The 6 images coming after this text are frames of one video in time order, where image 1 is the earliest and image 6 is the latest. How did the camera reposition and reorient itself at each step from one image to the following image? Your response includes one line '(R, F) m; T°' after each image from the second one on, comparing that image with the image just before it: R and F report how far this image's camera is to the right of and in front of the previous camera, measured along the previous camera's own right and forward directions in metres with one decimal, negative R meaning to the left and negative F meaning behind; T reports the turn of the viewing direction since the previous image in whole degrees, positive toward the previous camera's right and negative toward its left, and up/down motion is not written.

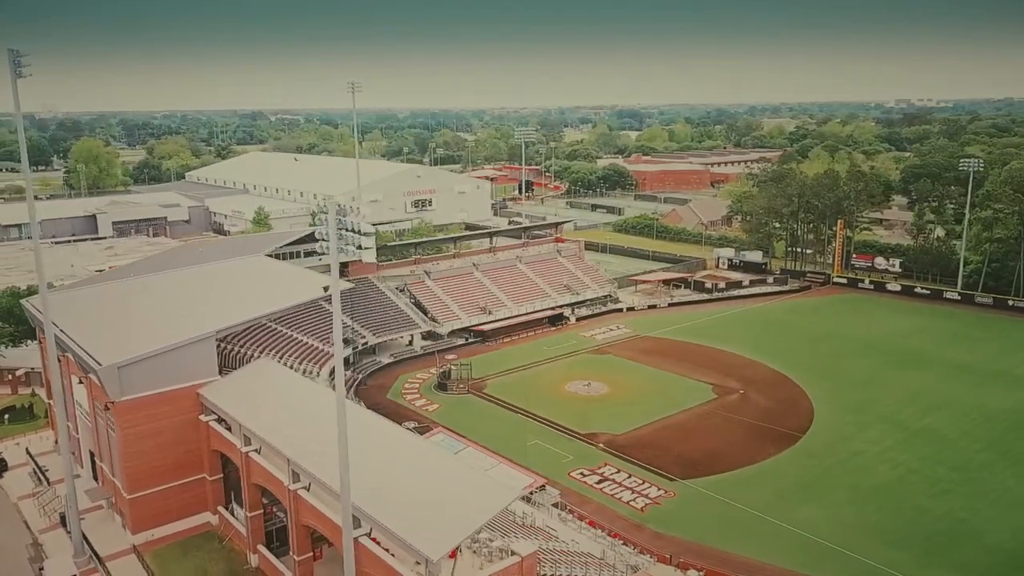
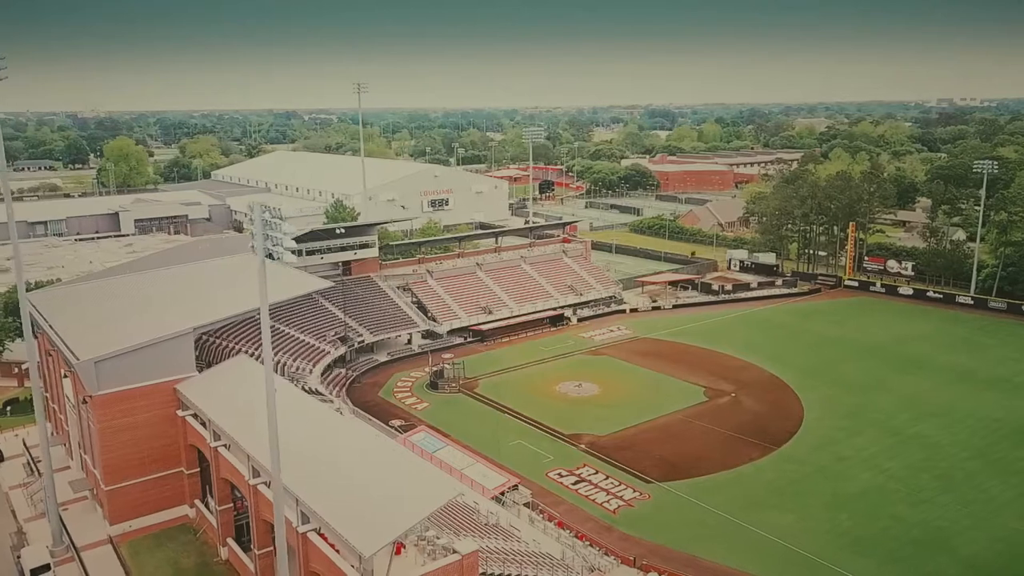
(+1.6, -0.1) m; -2°
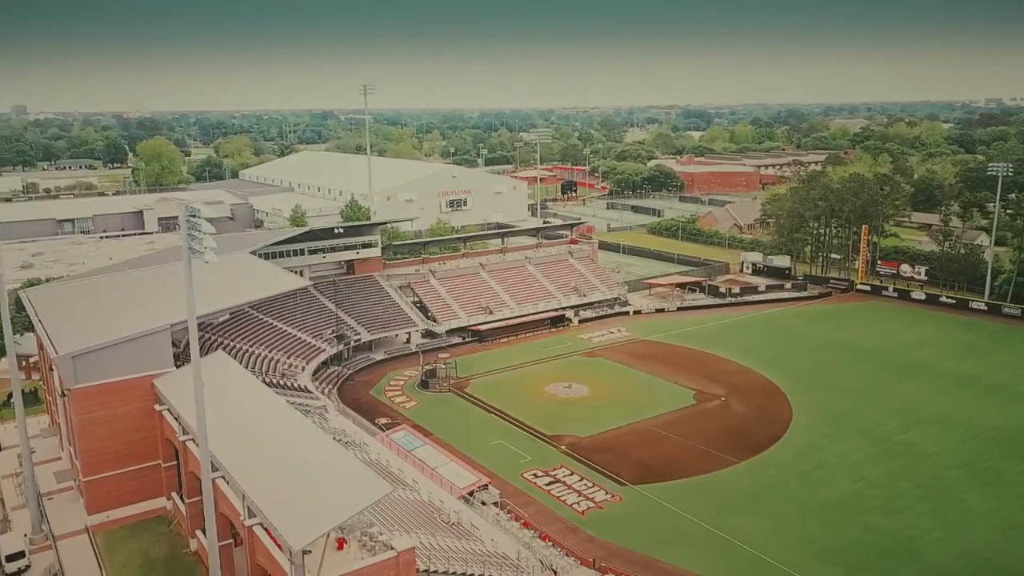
(+1.8, -0.1) m; -2°
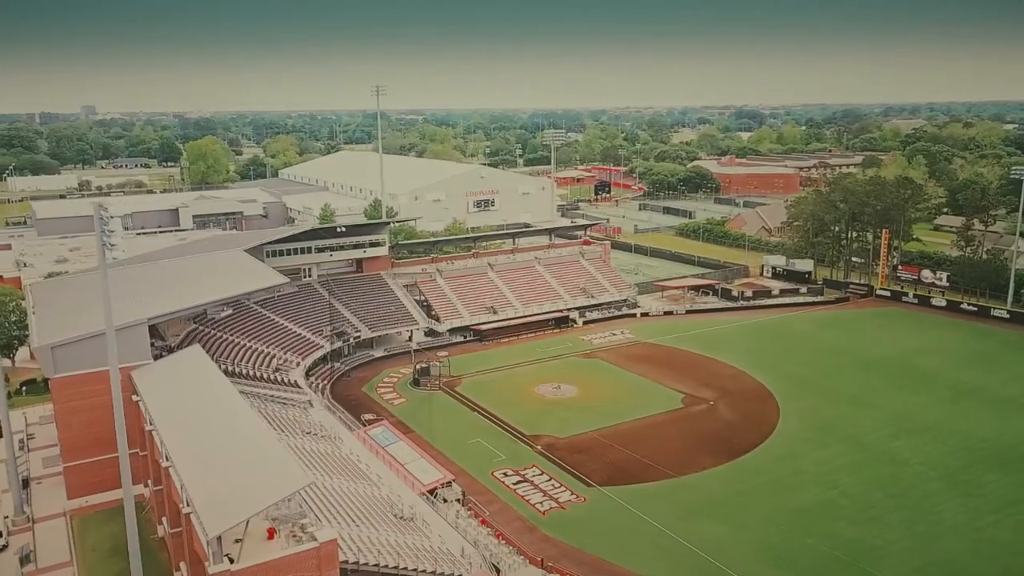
(+2.4, -0.1) m; -3°
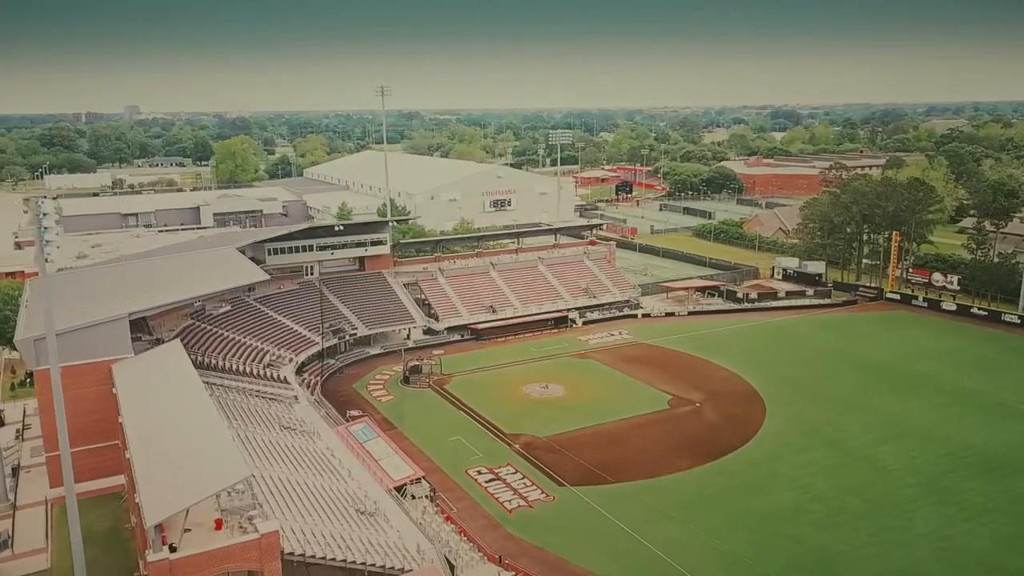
(+1.8, -0.1) m; -2°
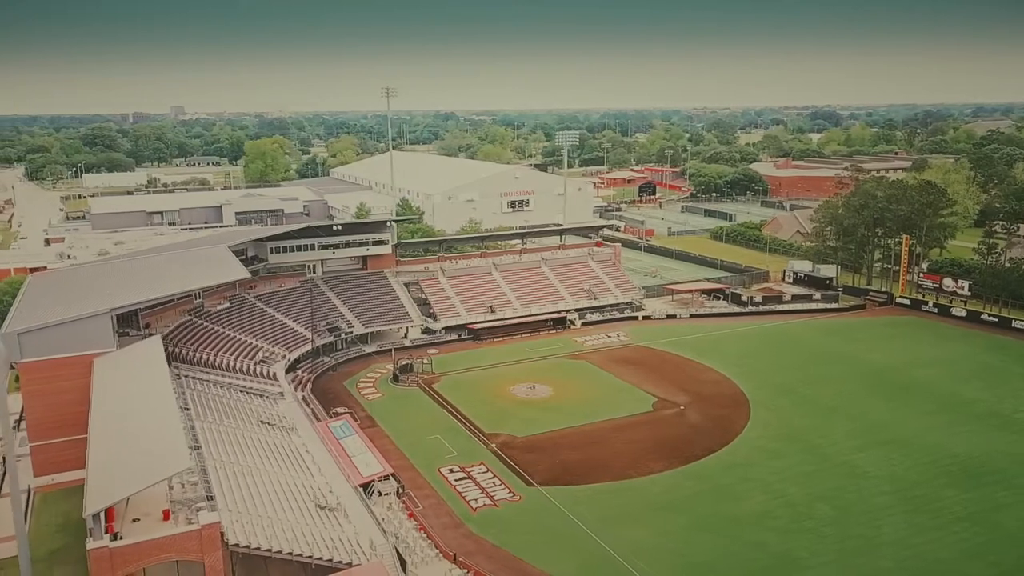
(+2.0, -0.2) m; -2°
